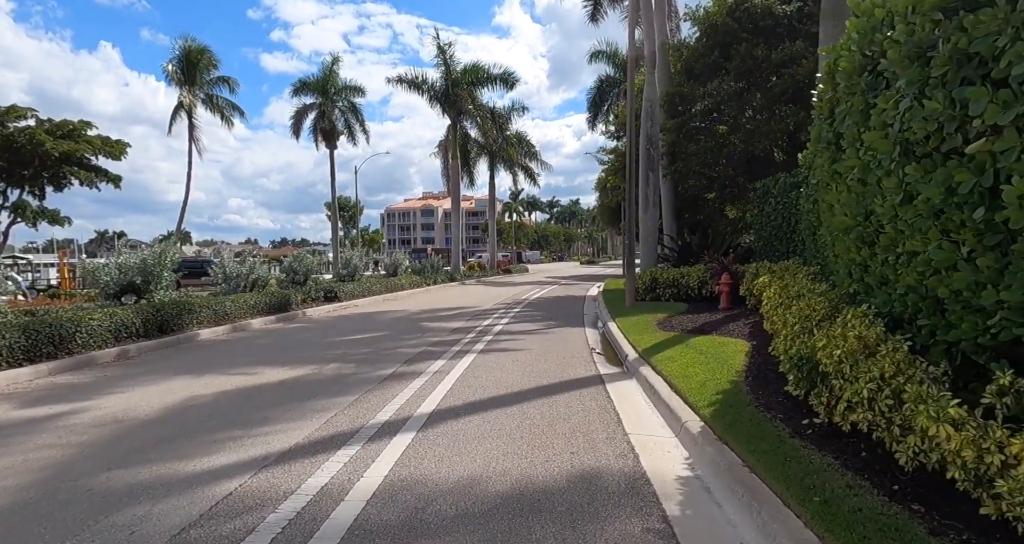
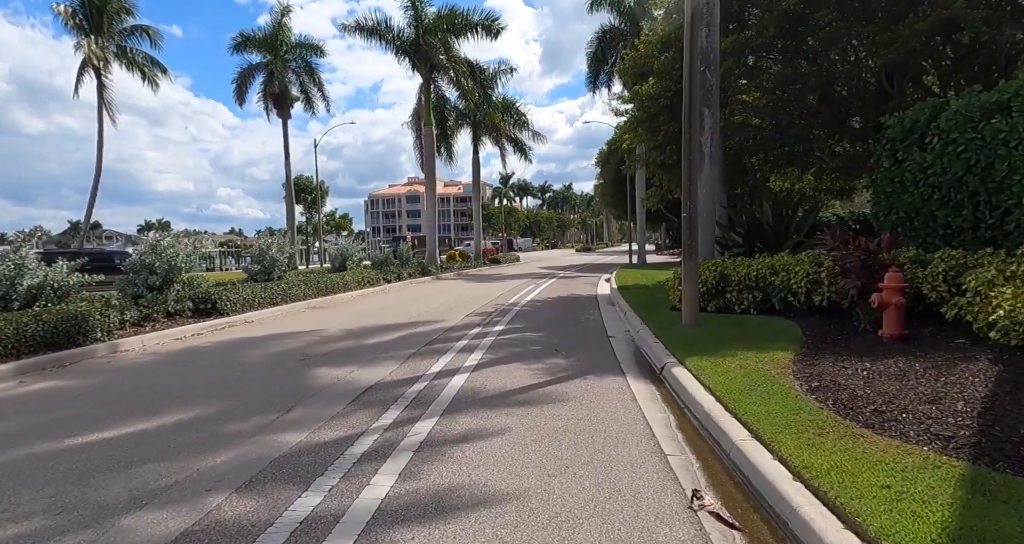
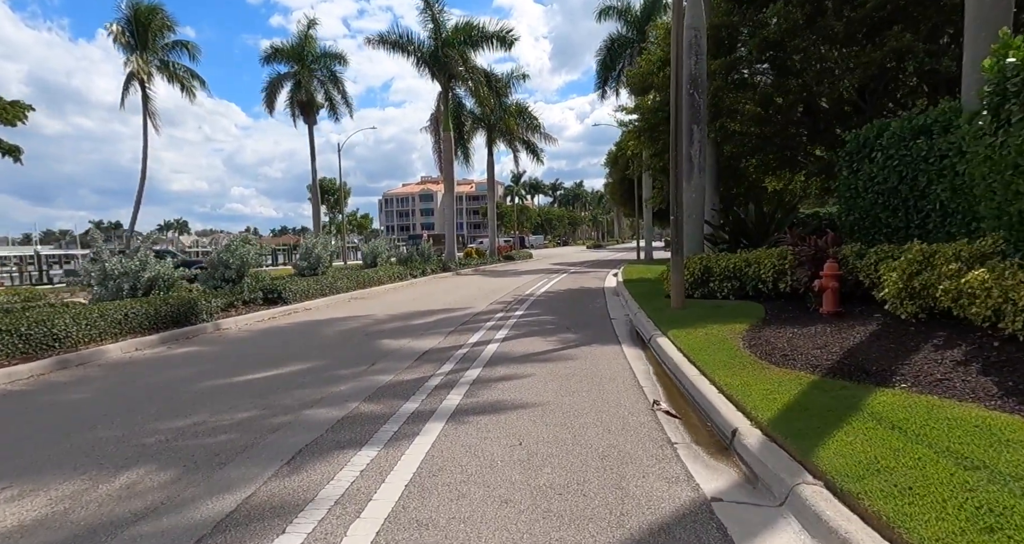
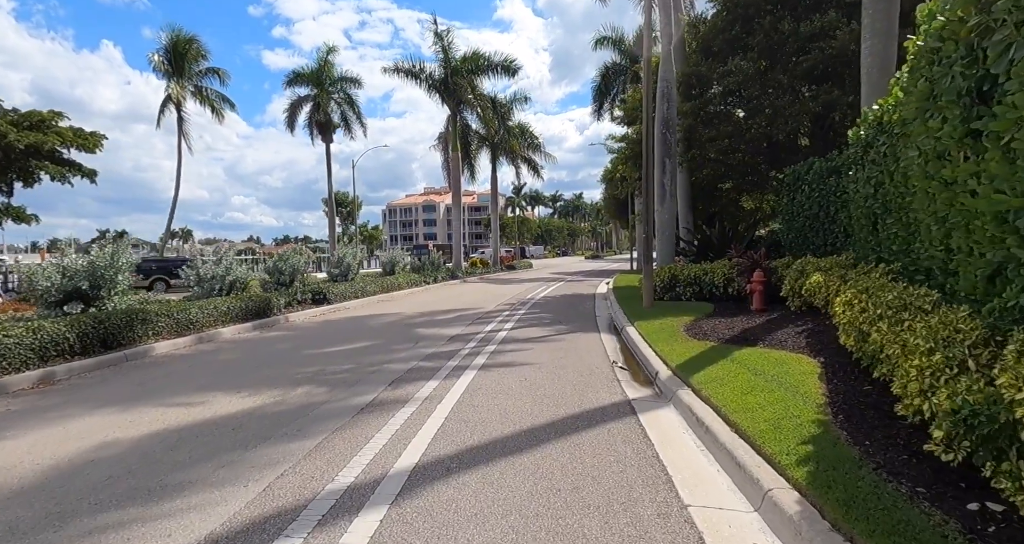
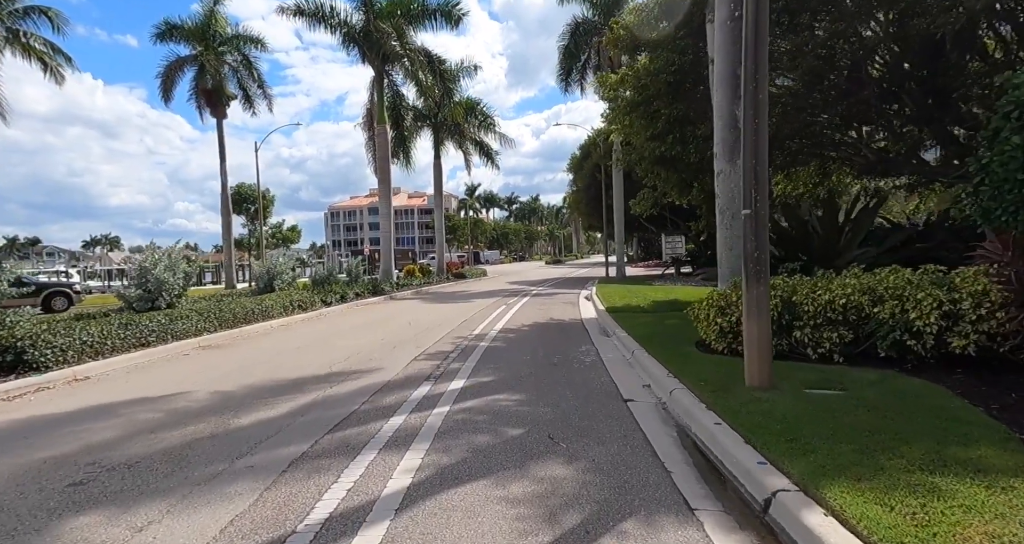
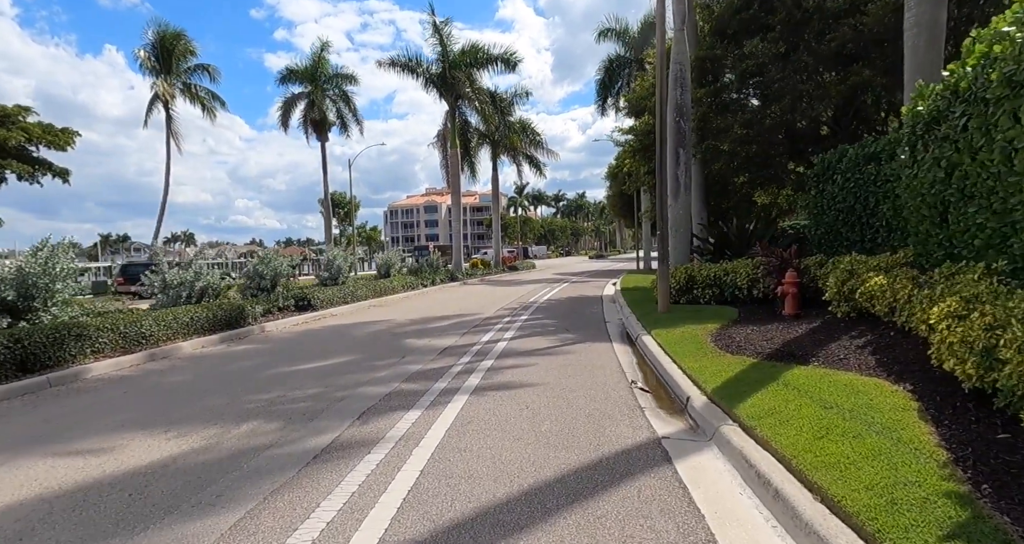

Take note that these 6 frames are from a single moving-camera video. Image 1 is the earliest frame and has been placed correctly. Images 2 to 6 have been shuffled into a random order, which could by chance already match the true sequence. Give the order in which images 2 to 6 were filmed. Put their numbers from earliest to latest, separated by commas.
4, 6, 3, 2, 5
